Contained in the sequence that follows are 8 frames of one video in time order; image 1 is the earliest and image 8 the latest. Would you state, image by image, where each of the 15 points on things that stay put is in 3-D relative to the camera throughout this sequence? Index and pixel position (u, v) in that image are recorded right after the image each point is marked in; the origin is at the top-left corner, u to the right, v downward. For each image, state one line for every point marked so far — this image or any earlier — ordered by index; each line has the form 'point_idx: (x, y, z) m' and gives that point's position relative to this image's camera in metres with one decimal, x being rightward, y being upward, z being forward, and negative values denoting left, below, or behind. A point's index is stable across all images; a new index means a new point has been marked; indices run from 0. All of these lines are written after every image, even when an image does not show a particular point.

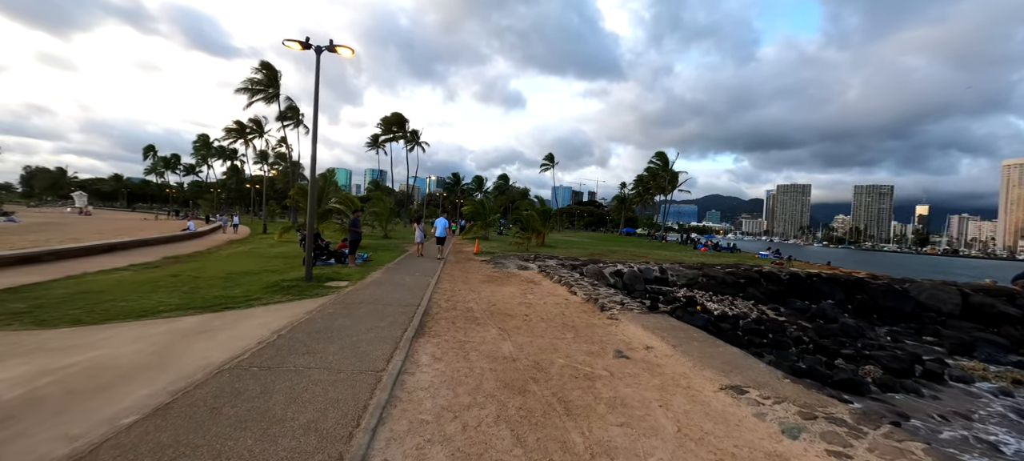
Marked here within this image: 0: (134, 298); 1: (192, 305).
0: (-7.9, -1.4, +7.8) m
1: (-6.1, -1.4, +7.1) m
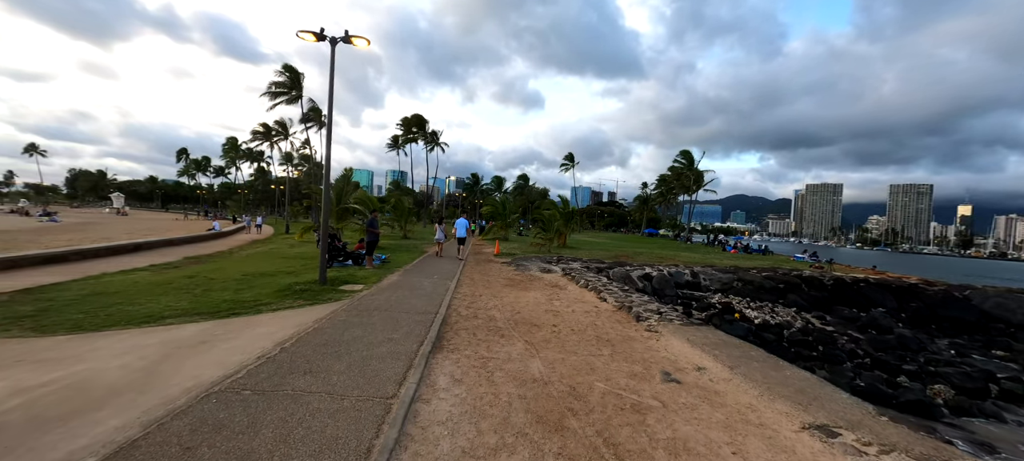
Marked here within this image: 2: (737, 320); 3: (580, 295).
0: (-7.4, -1.4, +7.5) m
1: (-5.6, -1.4, +6.7) m
2: (+7.2, -2.8, +11.9) m
3: (+1.7, -1.6, +9.5) m
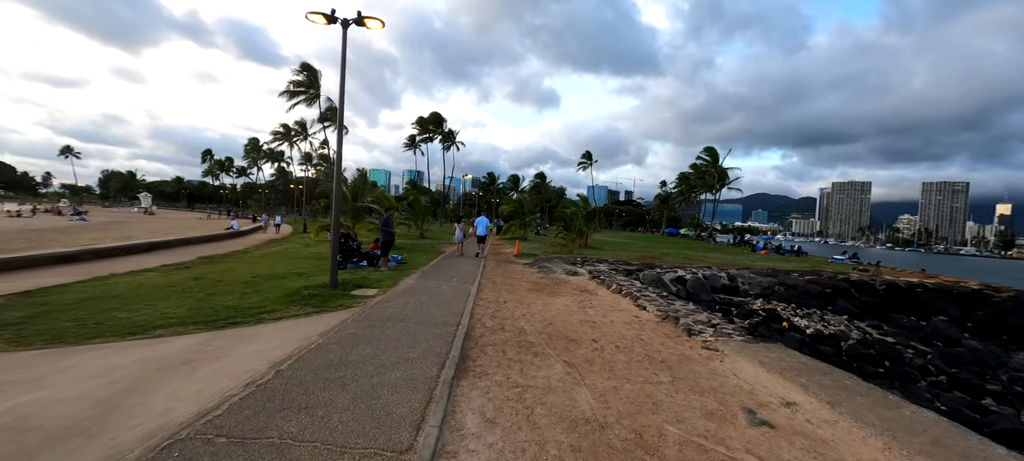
0: (-6.8, -1.4, +6.9) m
1: (-5.1, -1.4, +6.0) m
2: (+7.9, -2.8, +10.7) m
3: (+2.3, -1.6, +8.5) m
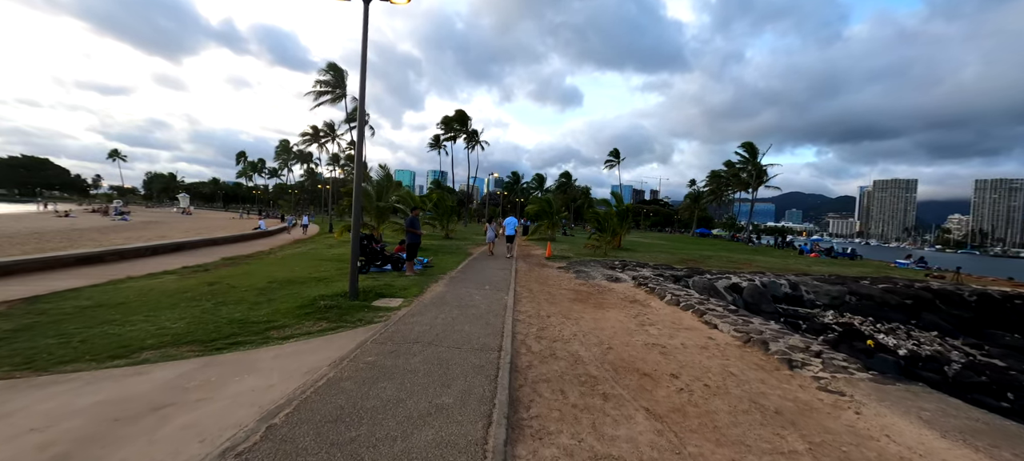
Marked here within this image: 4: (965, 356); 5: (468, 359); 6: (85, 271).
0: (-6.1, -1.4, +6.1) m
1: (-4.4, -1.5, +5.2) m
2: (+8.8, -2.9, +9.1) m
3: (+3.2, -1.7, +7.3) m
4: (+11.6, -3.2, +9.6) m
5: (-0.5, -1.5, +4.4) m
6: (-12.8, -1.2, +11.2) m
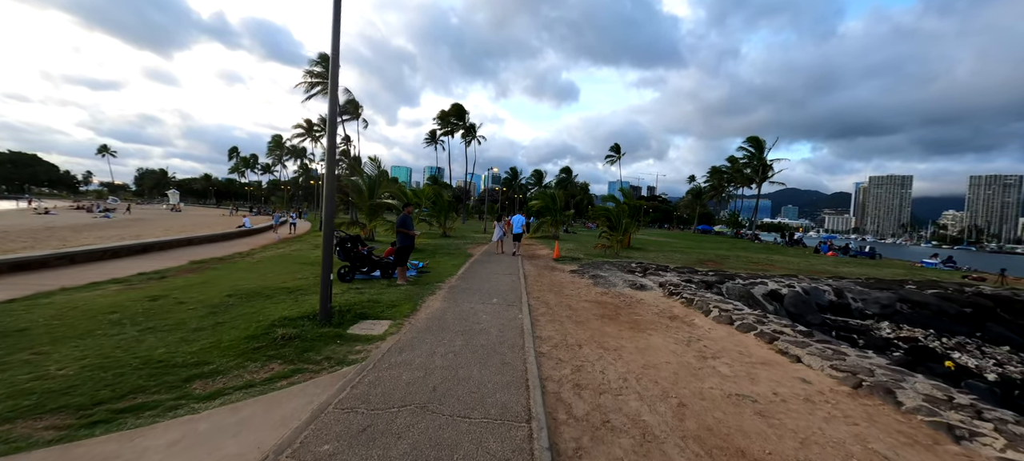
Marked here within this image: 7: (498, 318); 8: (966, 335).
0: (-5.8, -1.5, +4.4) m
1: (-4.1, -1.5, +3.5) m
2: (+9.1, -2.9, +7.6) m
3: (+3.4, -1.7, +5.7) m
4: (+11.9, -3.2, +8.1) m
5: (-0.2, -1.6, +2.8) m
6: (-12.6, -1.3, +9.5) m
7: (-0.3, -1.5, +6.3) m
8: (+12.2, -2.8, +10.1) m
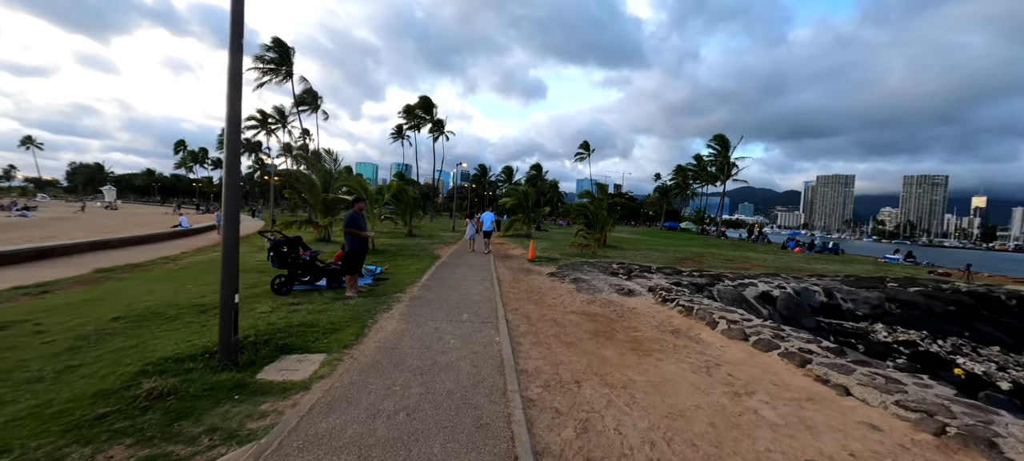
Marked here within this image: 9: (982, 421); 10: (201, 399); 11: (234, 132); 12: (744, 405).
0: (-5.9, -1.6, +2.6) m
1: (-4.2, -1.6, +1.8) m
2: (+8.6, -2.9, +7.0) m
3: (+3.1, -1.7, +4.6) m
4: (+11.3, -3.1, +7.8) m
5: (-0.2, -1.6, +1.4) m
6: (-13.1, -1.3, +7.1) m
7: (-0.6, -1.5, +5.0) m
8: (+11.5, -2.7, +9.7) m
9: (+4.3, -1.8, +3.4) m
10: (-2.8, -1.5, +3.4) m
11: (-3.0, +1.1, +4.1) m
12: (+2.3, -1.7, +3.8) m
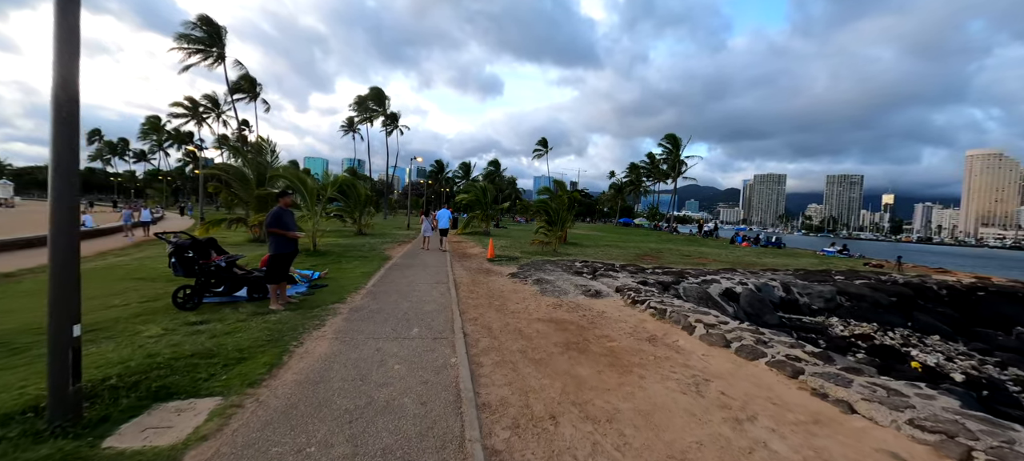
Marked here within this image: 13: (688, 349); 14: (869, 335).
0: (-6.1, -1.6, +1.1) m
1: (-4.2, -1.7, +0.5) m
2: (+7.9, -2.8, +7.1) m
3: (+2.7, -1.7, +4.1) m
4: (+10.5, -3.0, +8.1) m
5: (-0.3, -1.6, +0.5) m
6: (-13.7, -1.4, +4.8) m
7: (-1.0, -1.5, +4.0) m
8: (+10.5, -2.6, +10.1) m
9: (+4.0, -1.7, +3.0) m
10: (-3.0, -1.5, +2.2) m
11: (-3.4, +1.0, +2.9) m
12: (+2.0, -1.7, +3.2) m
13: (+2.5, -1.7, +5.3) m
14: (+8.5, -2.5, +9.0) m
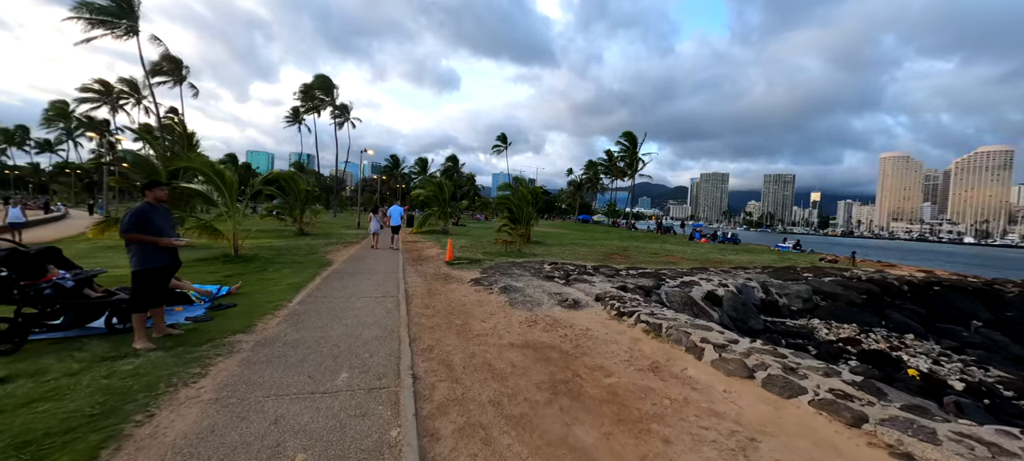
0: (-5.9, -1.8, -0.9) m
1: (-4.0, -1.8, -1.3) m
2: (+7.3, -2.7, +6.5) m
3: (+2.5, -1.7, +3.0) m
4: (+9.8, -2.9, +7.9) m
5: (-0.1, -1.7, -0.9) m
6: (-13.9, -1.6, +1.9) m
7: (-1.2, -1.6, +2.5) m
8: (+9.6, -2.5, +9.8) m
9: (+3.9, -1.8, +2.1) m
10: (-3.0, -1.6, +0.5) m
11: (-3.4, +0.9, +1.1) m
12: (+1.9, -1.8, +2.0) m
13: (+2.1, -1.7, +4.1) m
14: (+7.8, -2.4, +8.5) m
